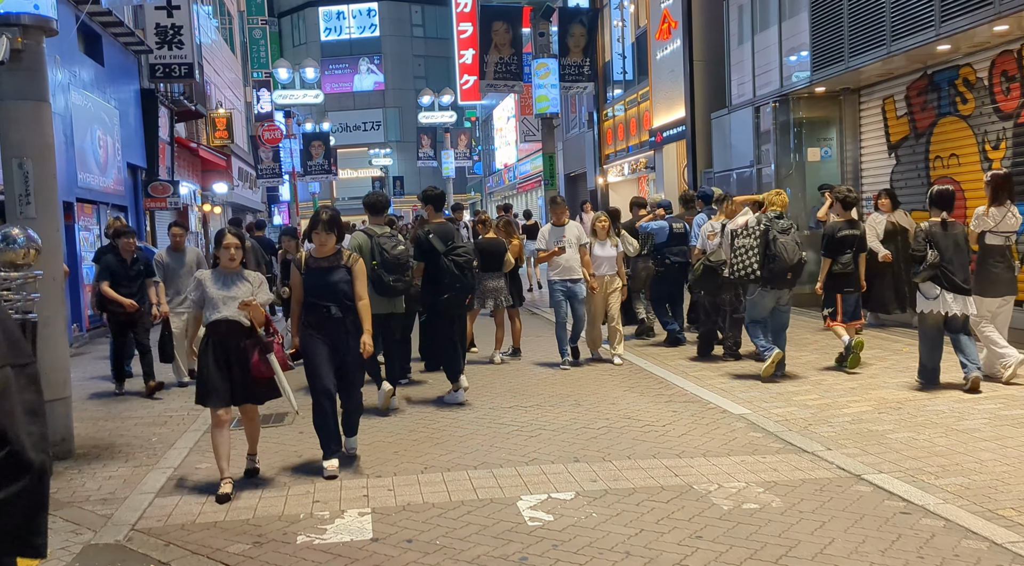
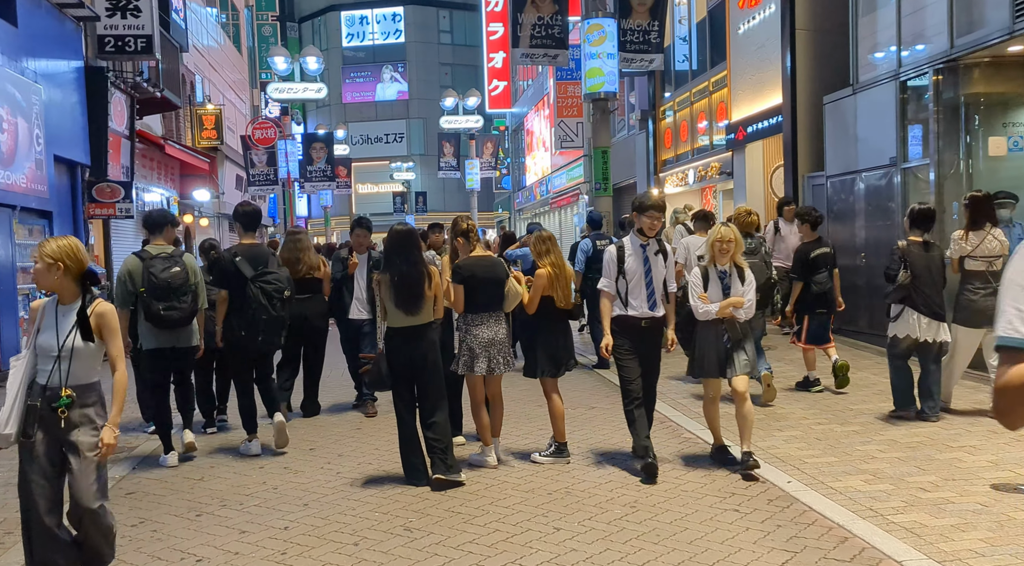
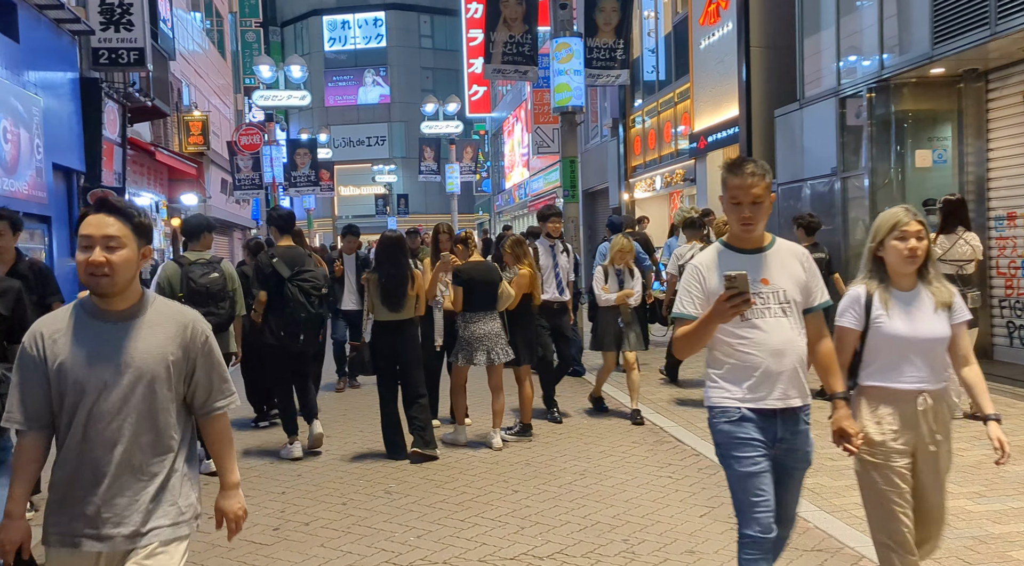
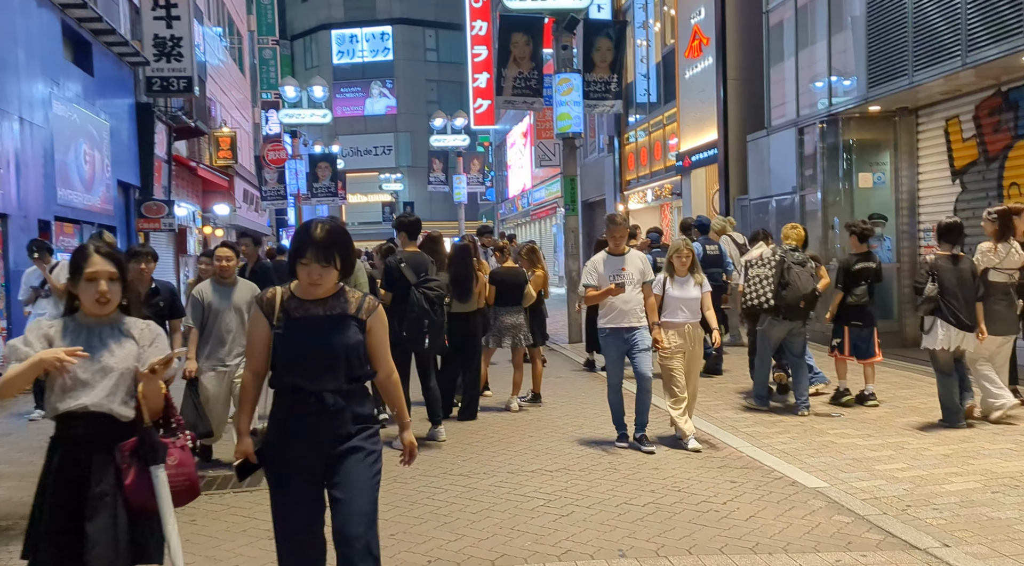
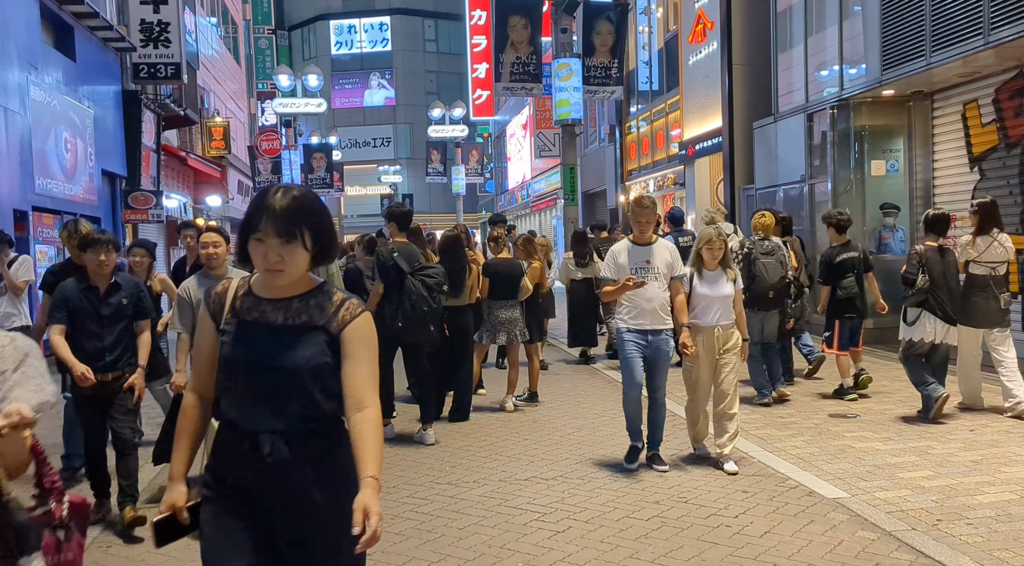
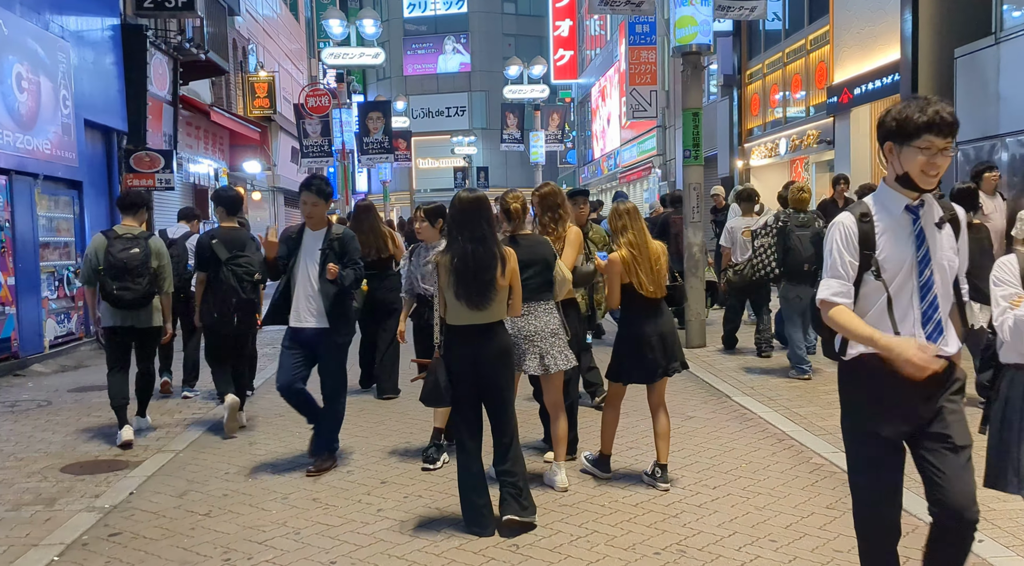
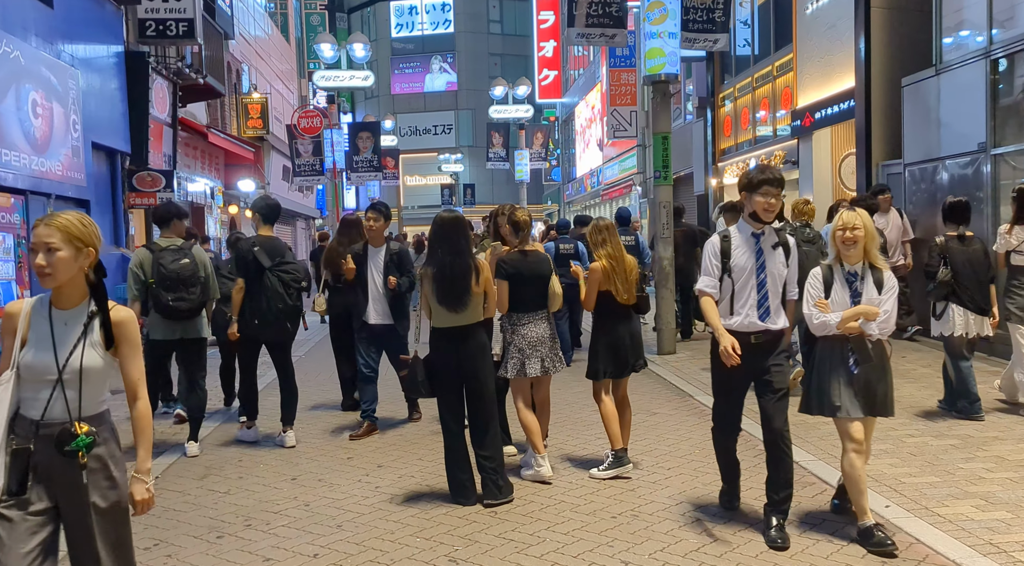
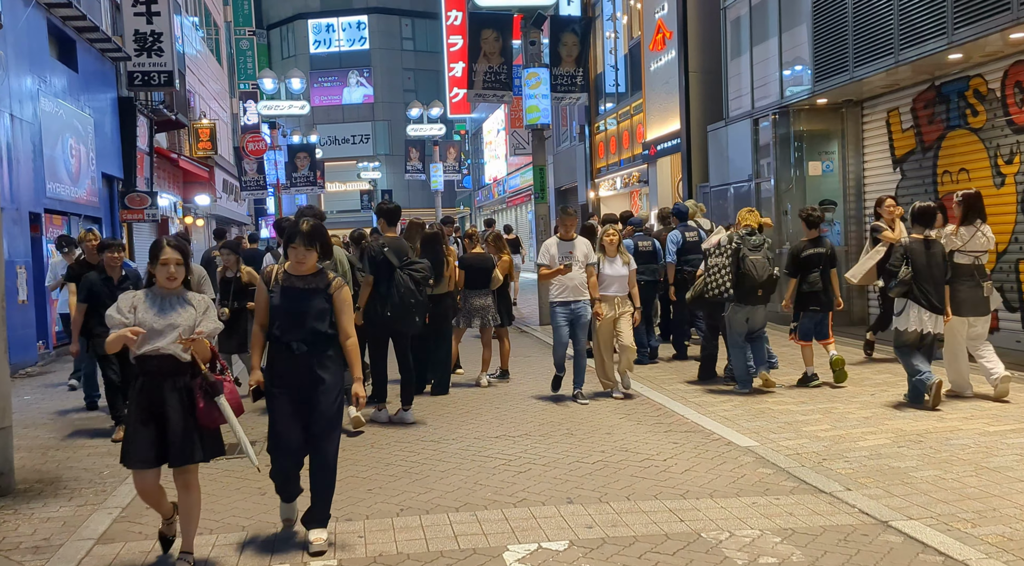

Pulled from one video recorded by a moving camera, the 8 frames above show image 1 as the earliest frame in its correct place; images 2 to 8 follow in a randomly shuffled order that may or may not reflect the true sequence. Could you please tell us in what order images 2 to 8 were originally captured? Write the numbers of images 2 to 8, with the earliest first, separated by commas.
8, 4, 5, 3, 2, 7, 6
